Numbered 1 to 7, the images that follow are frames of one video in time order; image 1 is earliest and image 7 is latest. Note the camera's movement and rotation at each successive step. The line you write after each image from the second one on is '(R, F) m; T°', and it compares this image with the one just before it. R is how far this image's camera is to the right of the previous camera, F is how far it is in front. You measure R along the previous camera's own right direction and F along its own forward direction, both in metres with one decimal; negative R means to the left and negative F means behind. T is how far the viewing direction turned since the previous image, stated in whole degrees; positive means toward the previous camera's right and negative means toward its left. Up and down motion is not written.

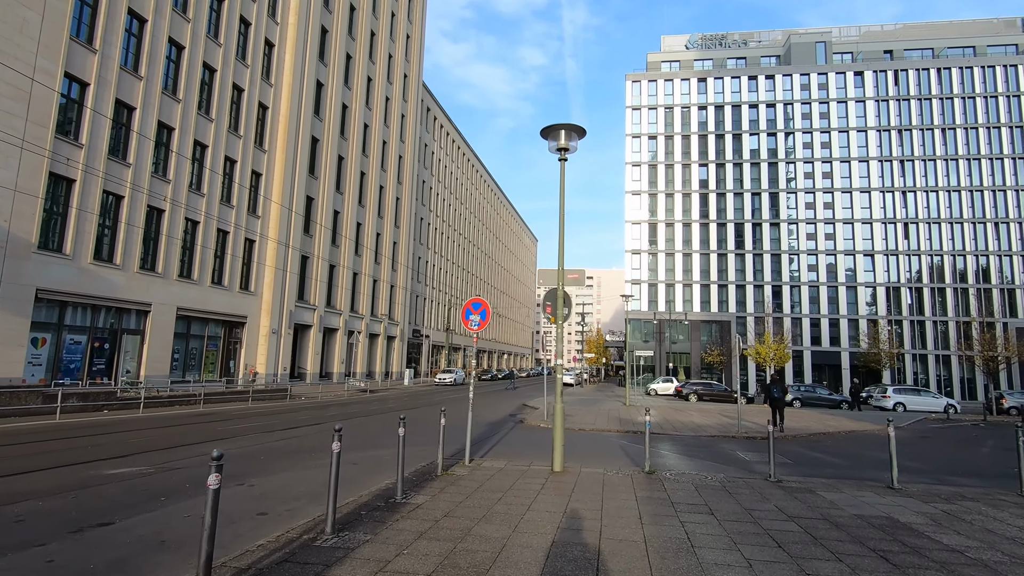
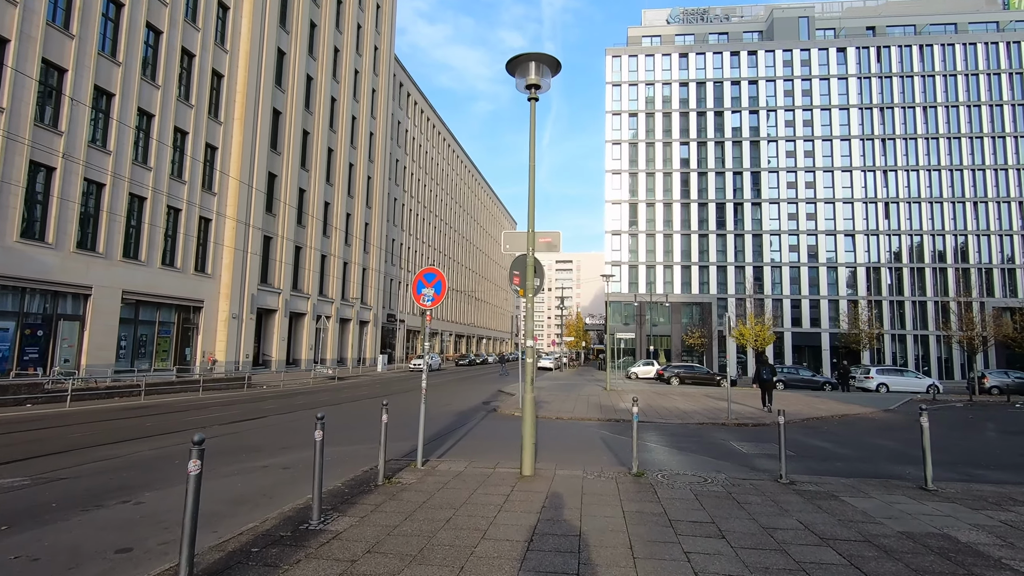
(+0.3, +1.5) m; +2°
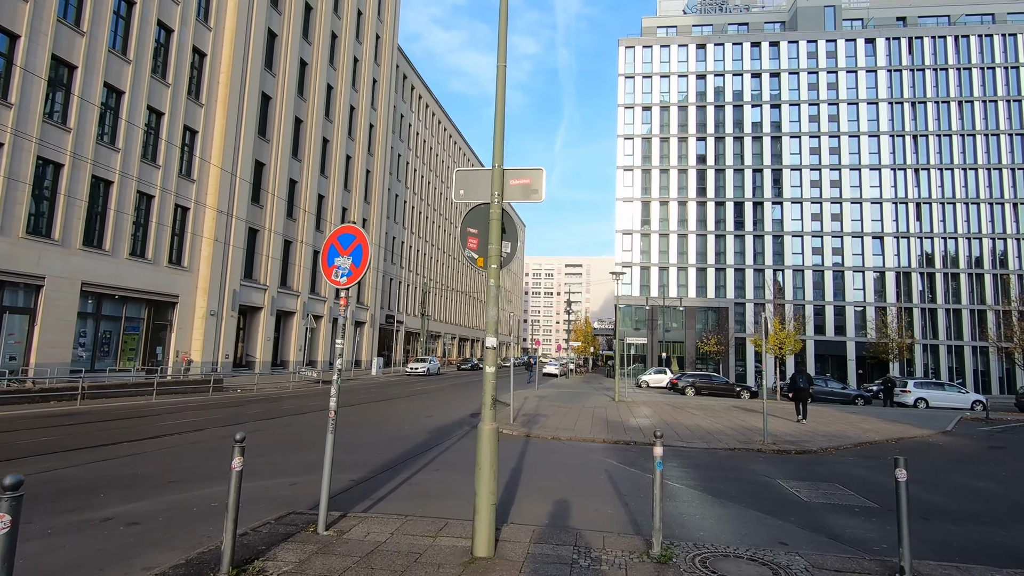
(+0.5, +2.5) m; -1°
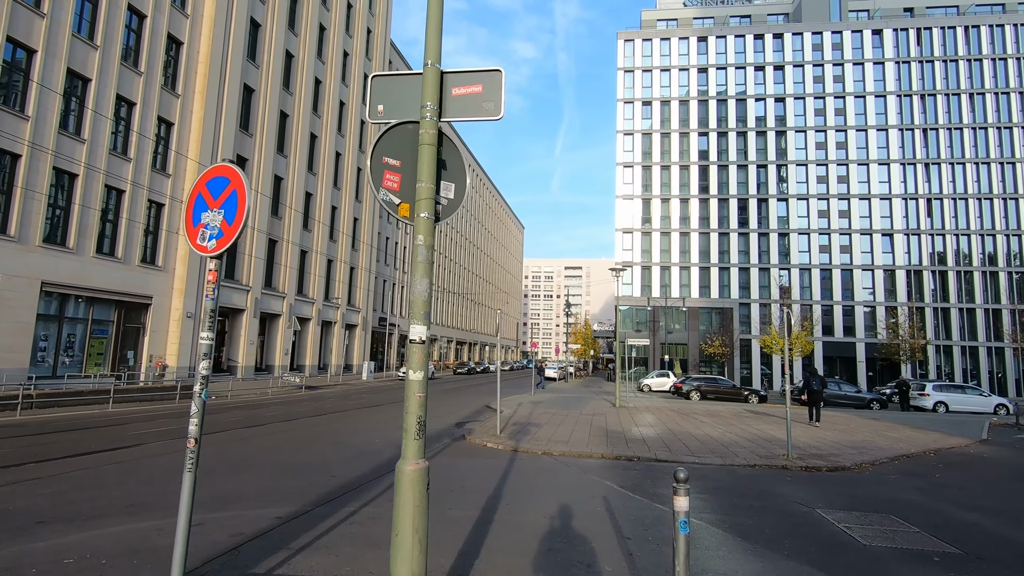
(+0.3, +1.5) m; 0°
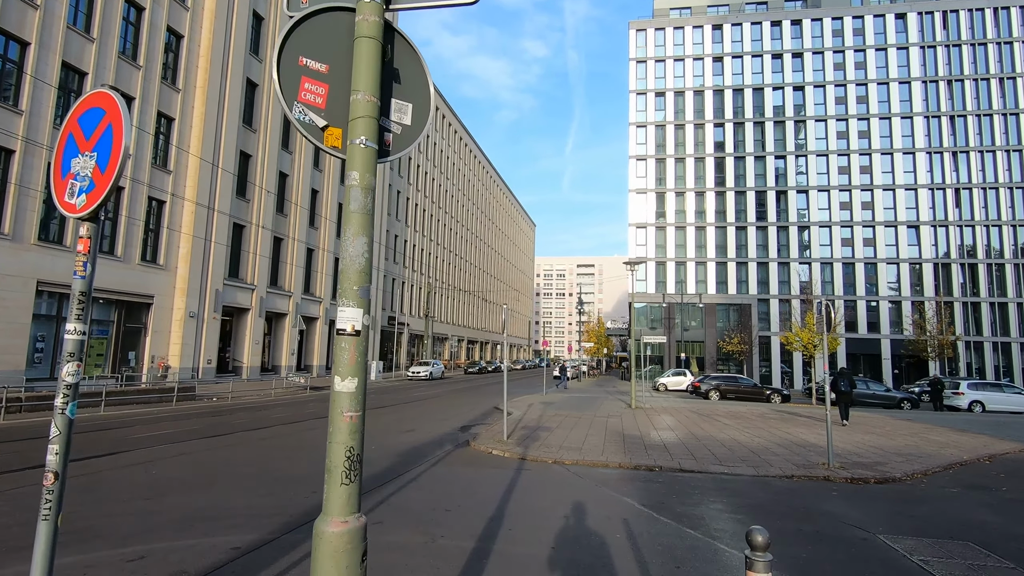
(+0.1, +1.0) m; -1°
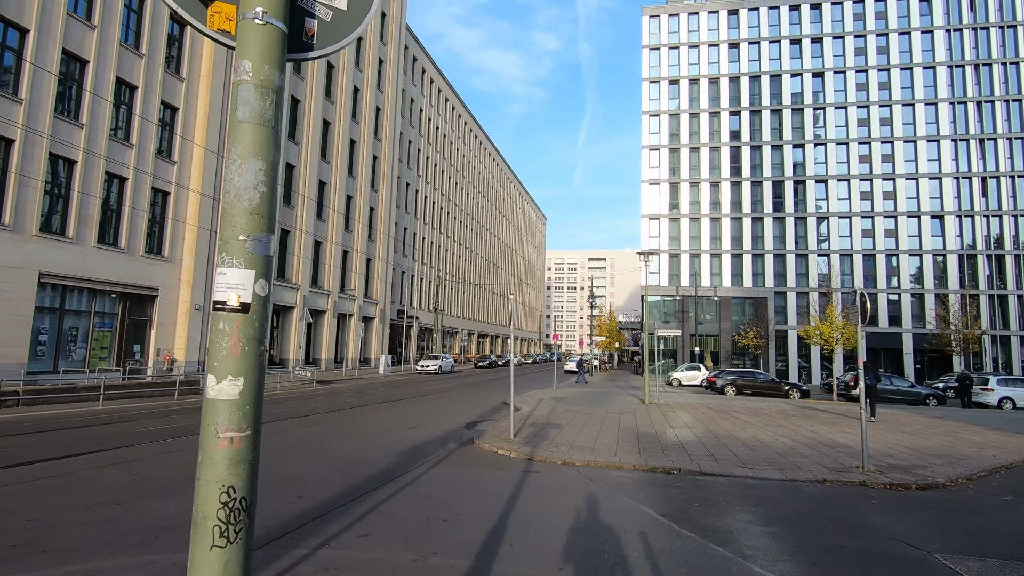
(+0.1, +0.6) m; -1°
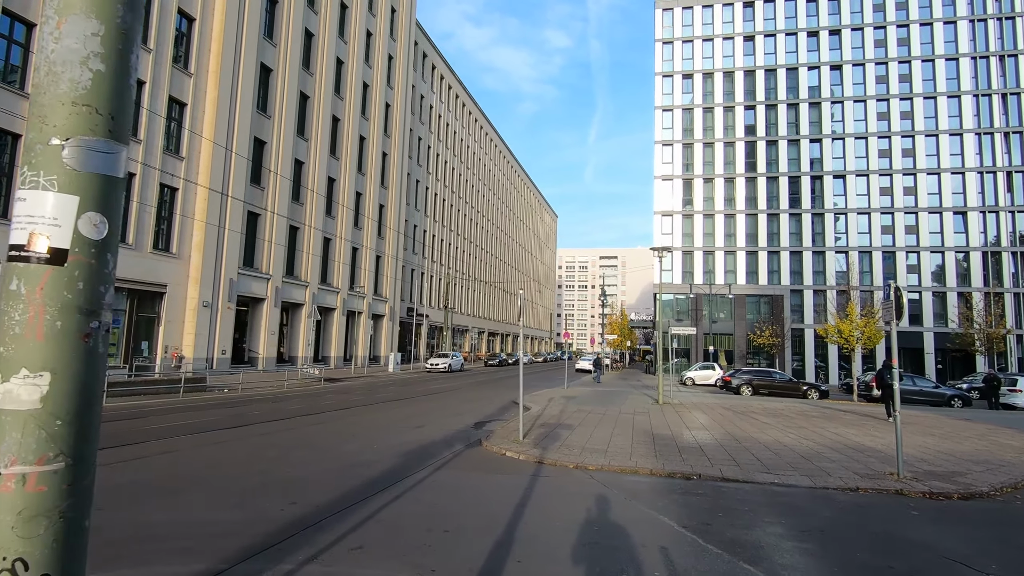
(0.0, +0.5) m; -1°
